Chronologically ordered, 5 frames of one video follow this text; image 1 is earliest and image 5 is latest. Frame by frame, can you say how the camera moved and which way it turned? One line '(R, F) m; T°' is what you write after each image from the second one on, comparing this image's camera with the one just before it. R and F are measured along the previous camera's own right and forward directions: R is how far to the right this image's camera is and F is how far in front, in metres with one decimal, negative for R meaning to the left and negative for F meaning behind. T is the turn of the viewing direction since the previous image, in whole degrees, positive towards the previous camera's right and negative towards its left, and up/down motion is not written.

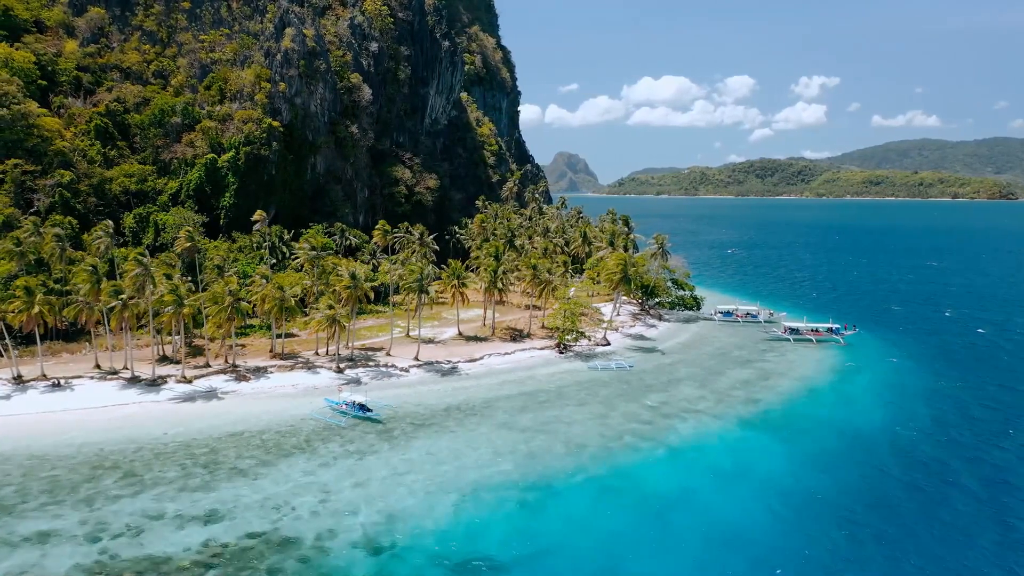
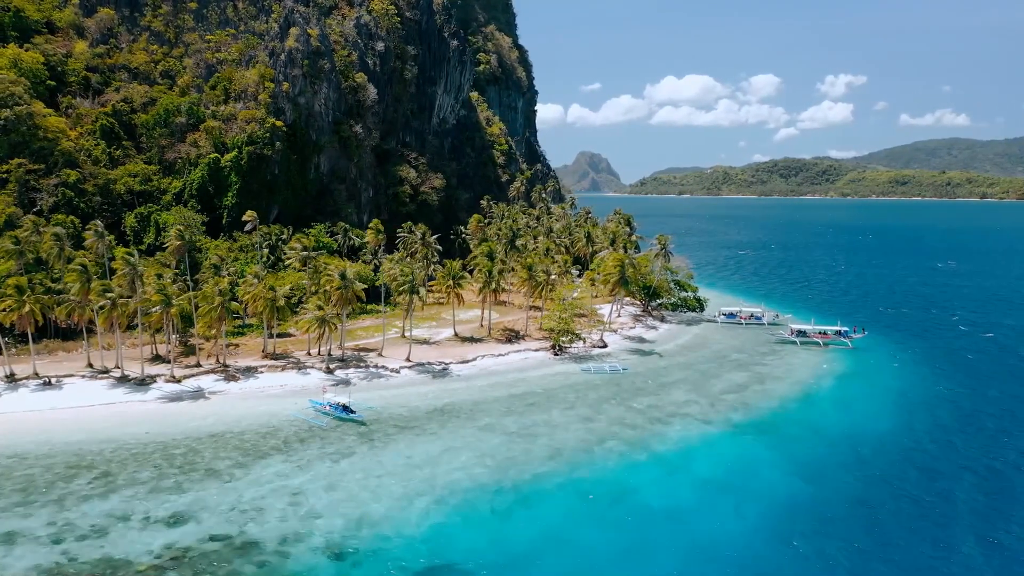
(+1.8, +0.5) m; -1°
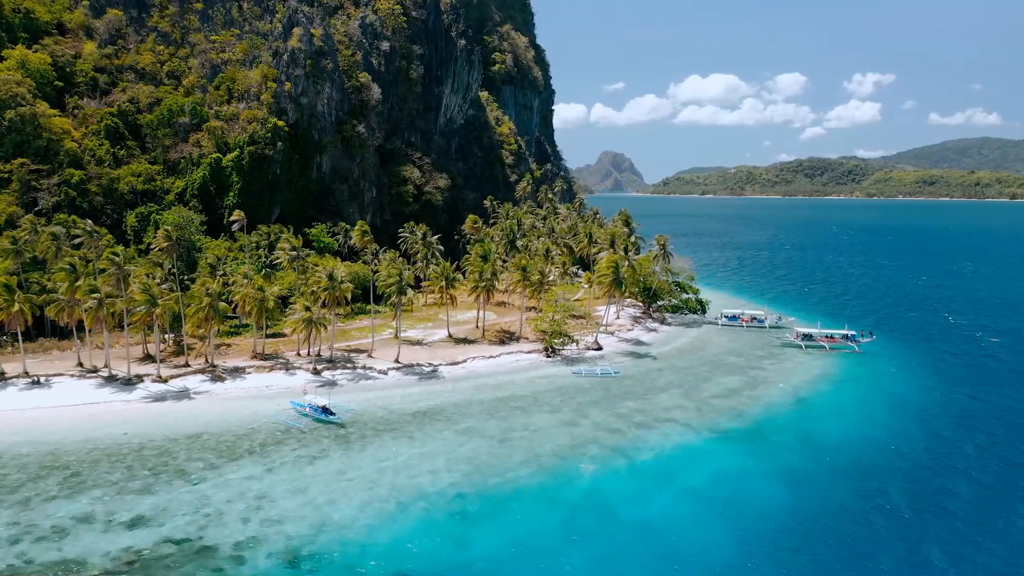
(+2.0, +0.5) m; -1°
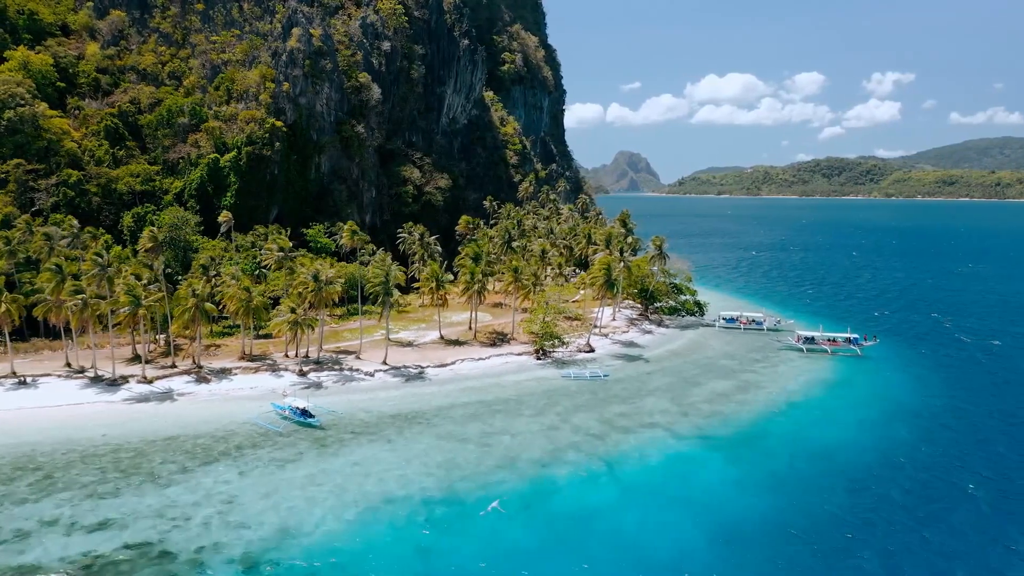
(+1.7, +0.3) m; -1°
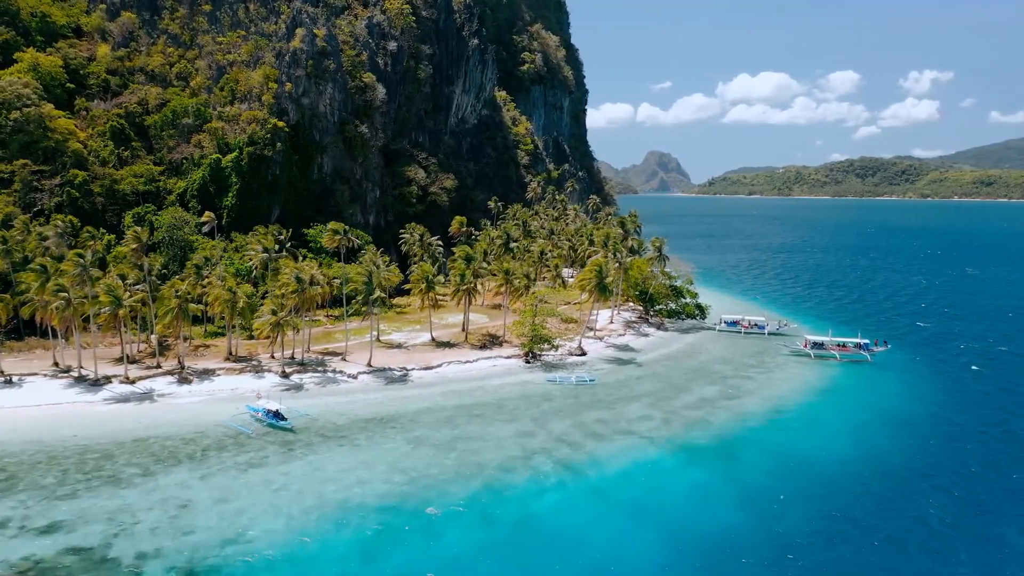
(+2.7, +0.6) m; -2°
